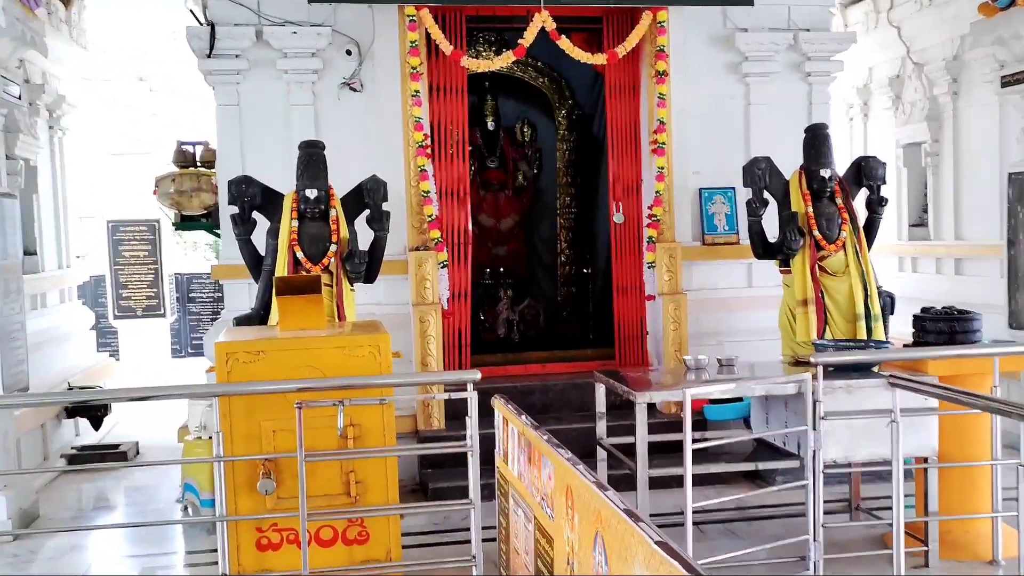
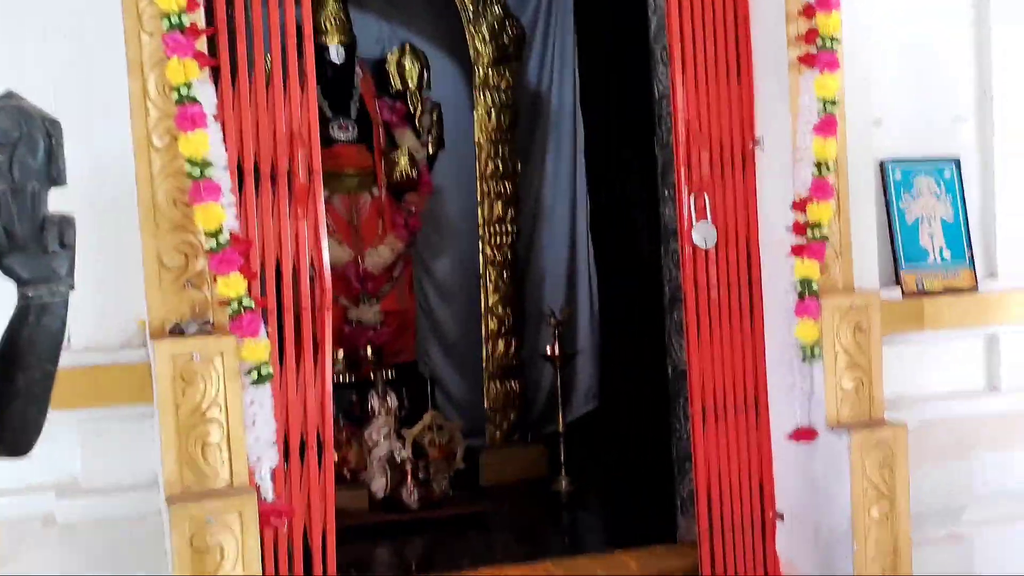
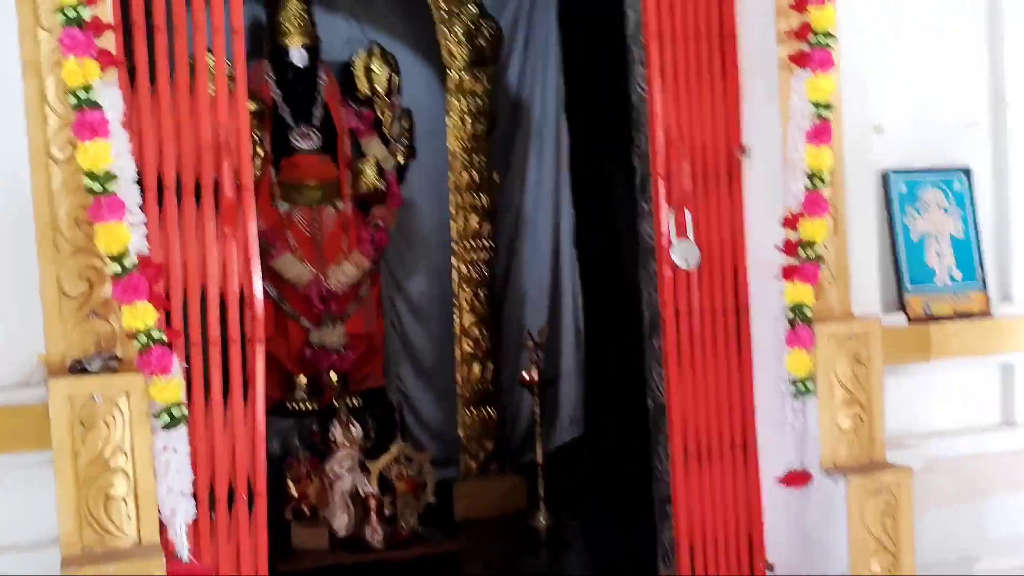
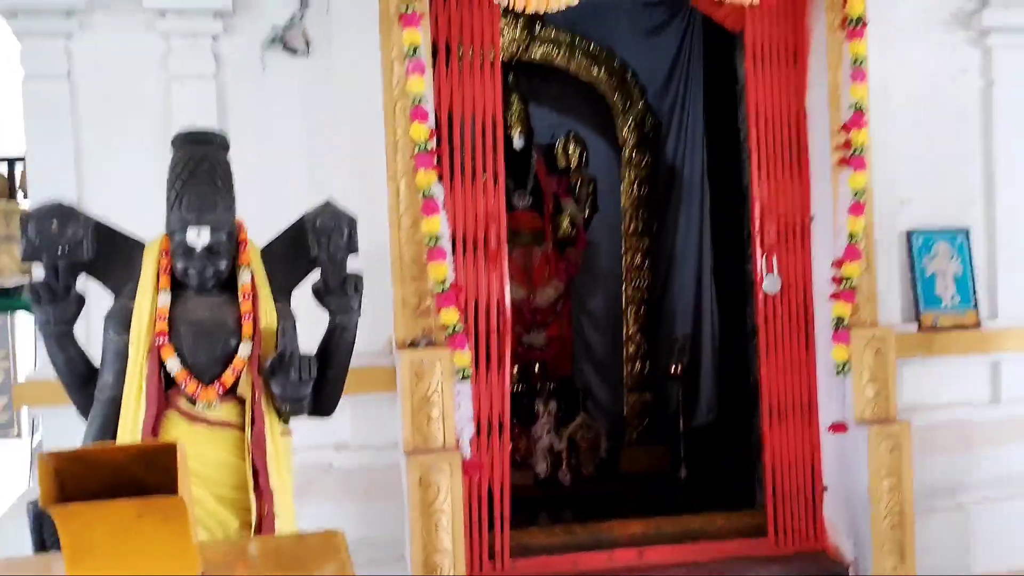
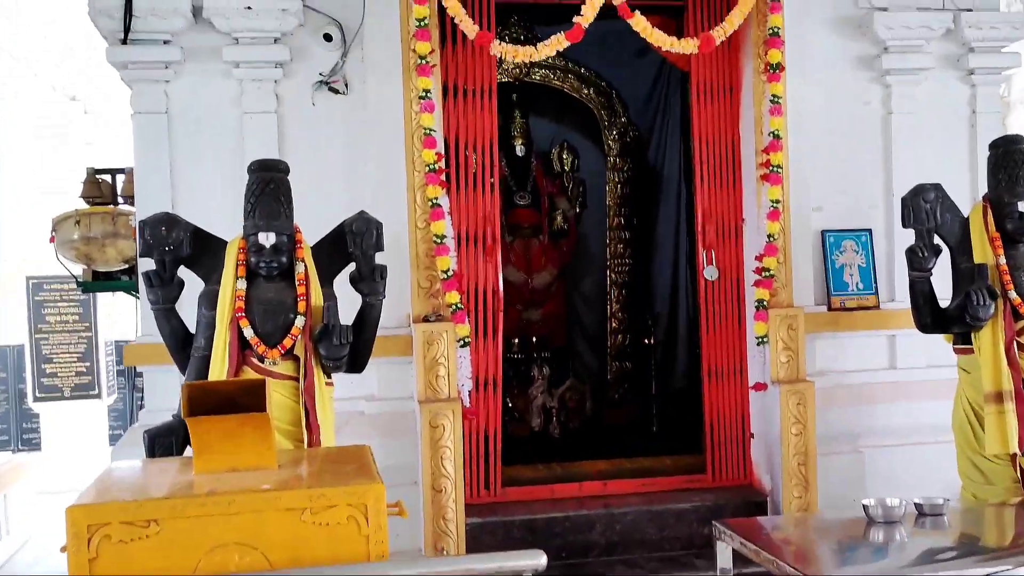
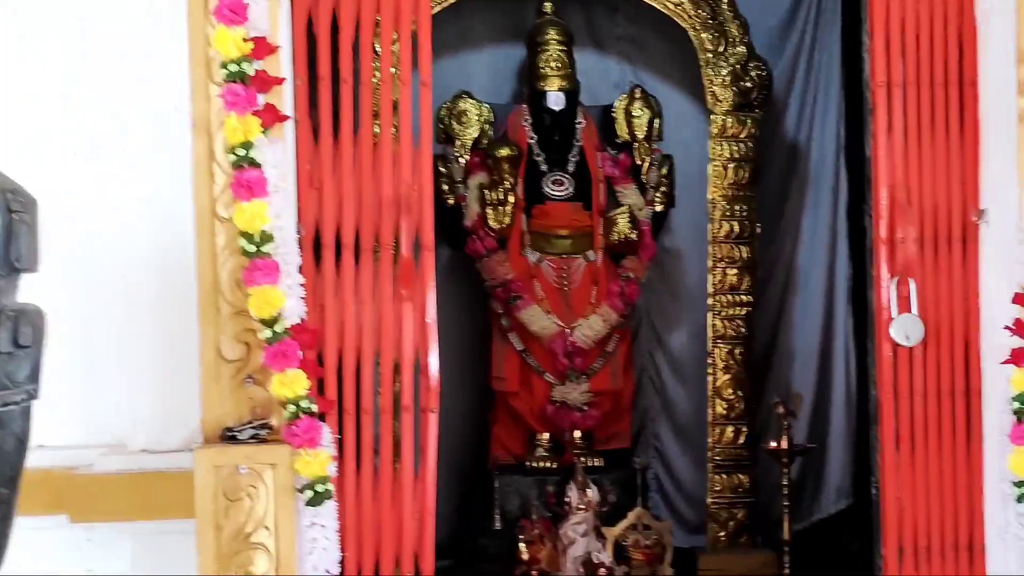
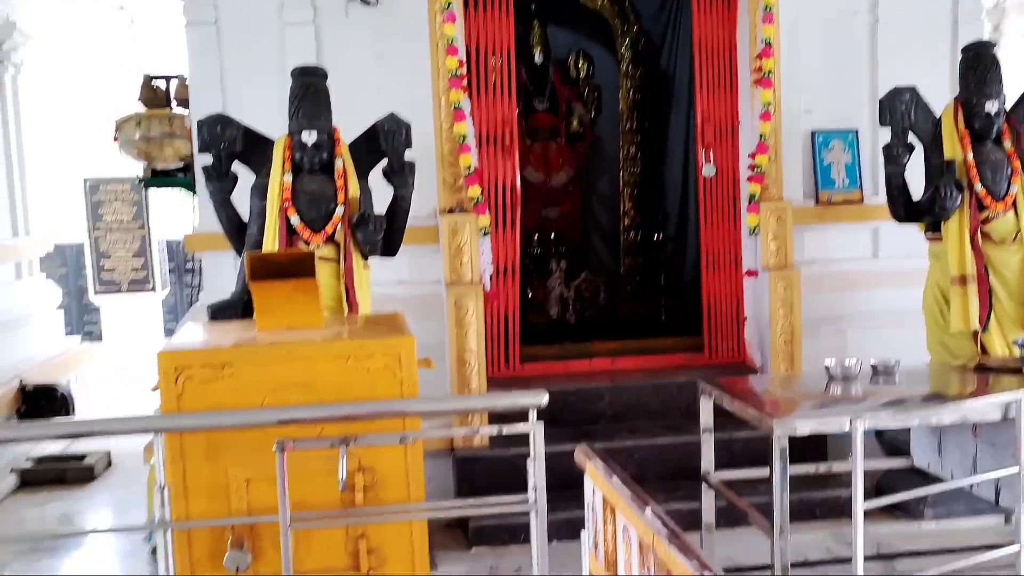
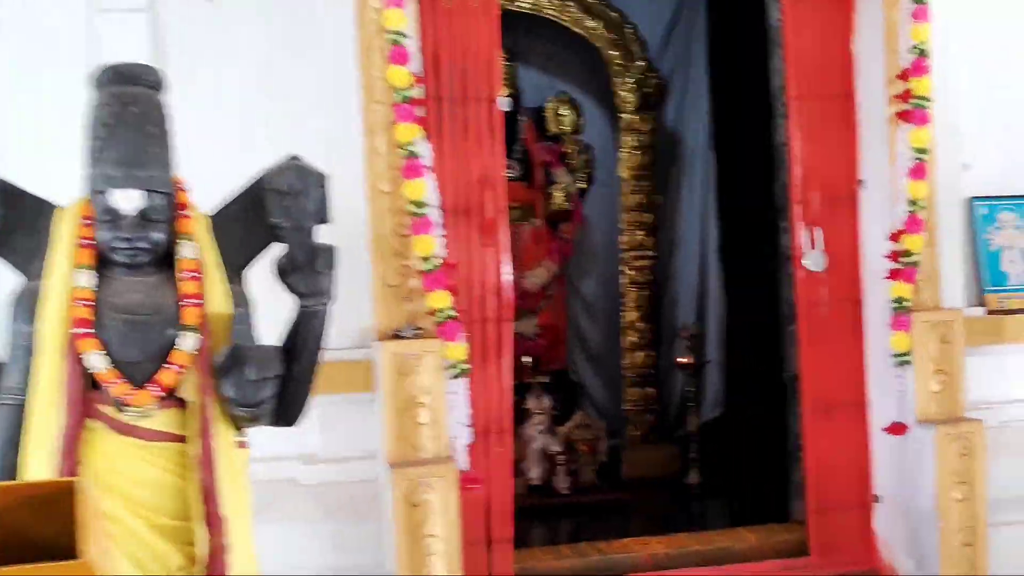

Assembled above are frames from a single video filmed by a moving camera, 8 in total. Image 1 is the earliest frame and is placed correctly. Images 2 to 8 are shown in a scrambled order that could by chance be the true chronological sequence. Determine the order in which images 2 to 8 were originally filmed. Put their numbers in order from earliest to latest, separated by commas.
7, 5, 4, 8, 2, 3, 6
